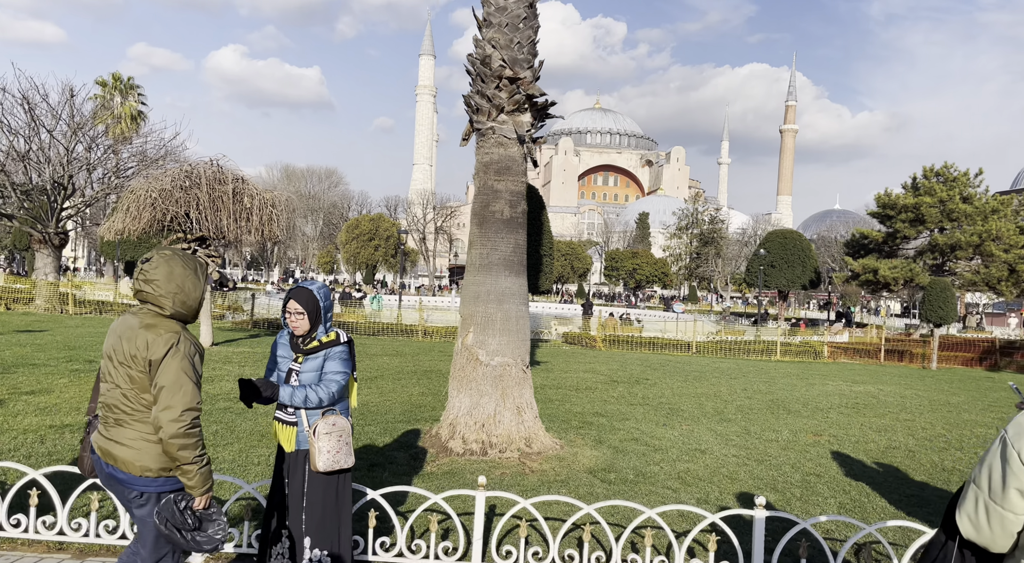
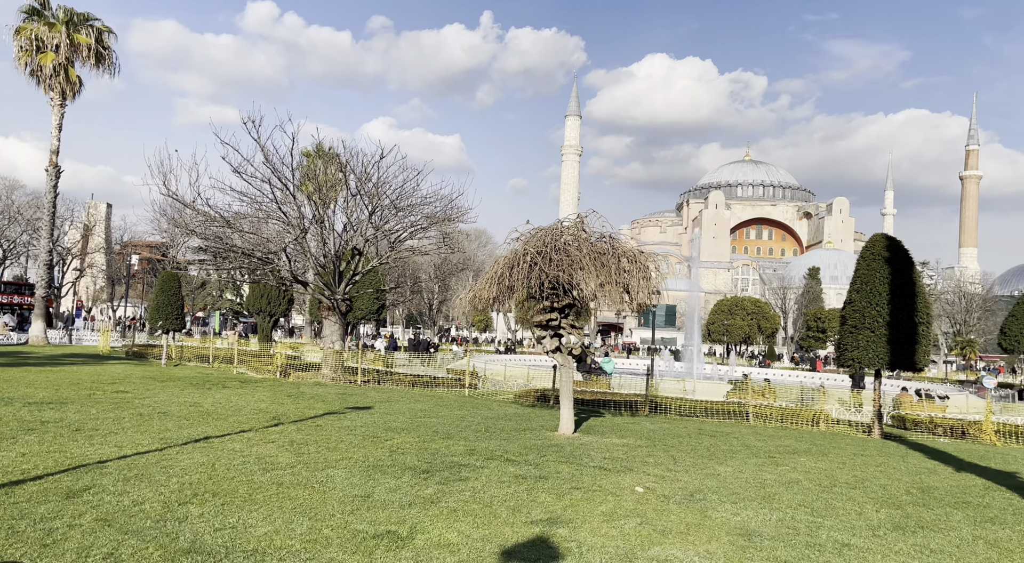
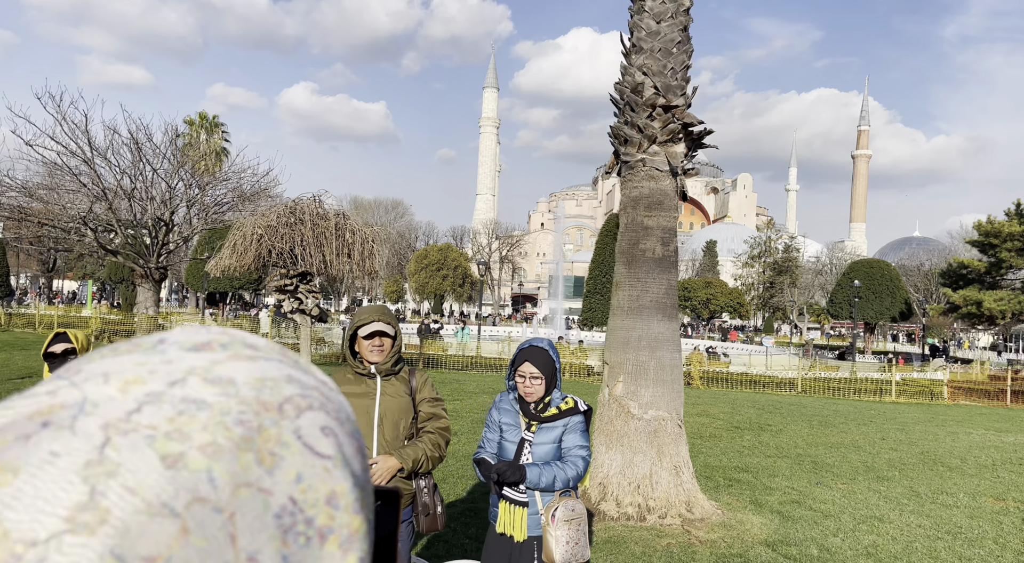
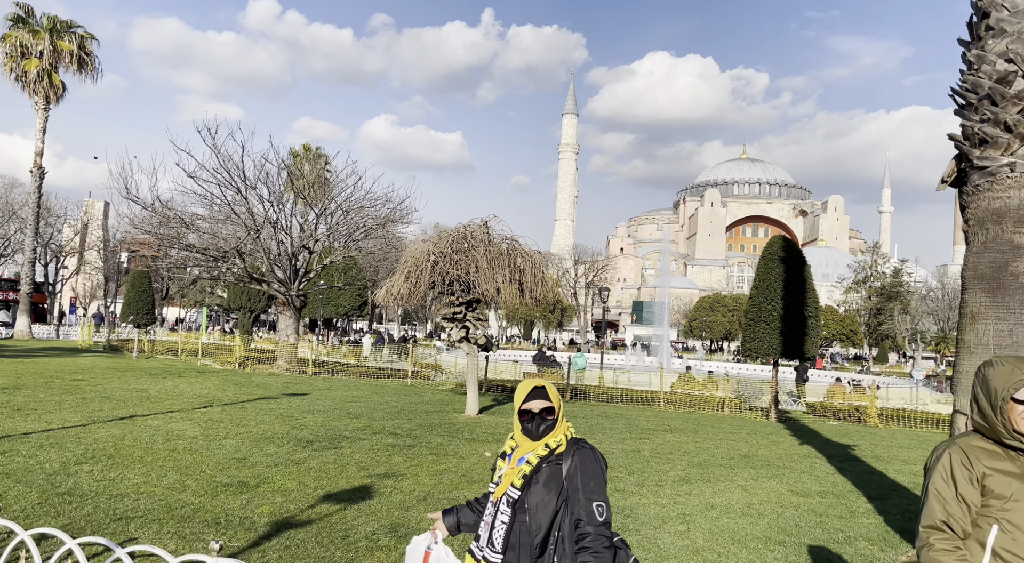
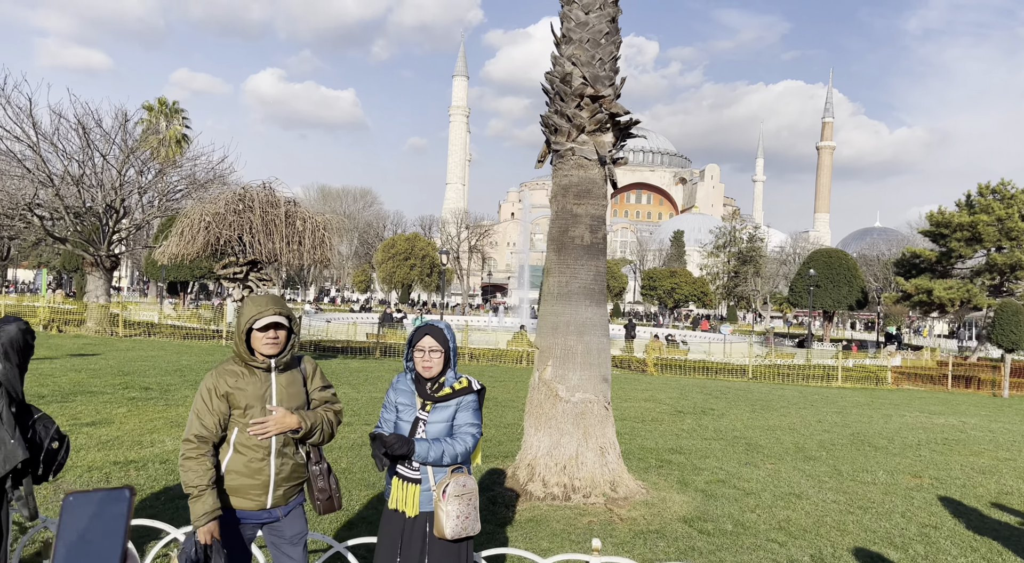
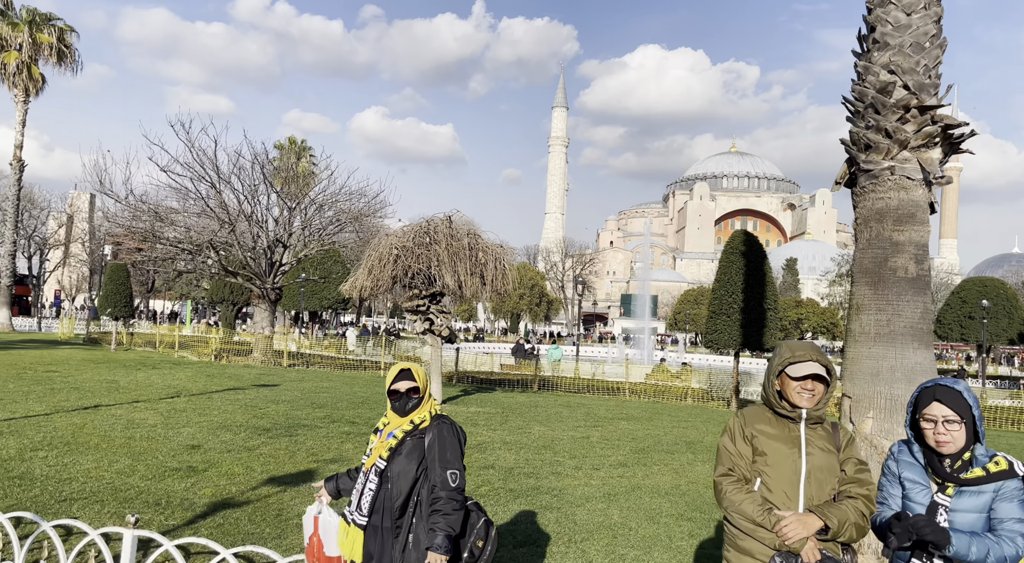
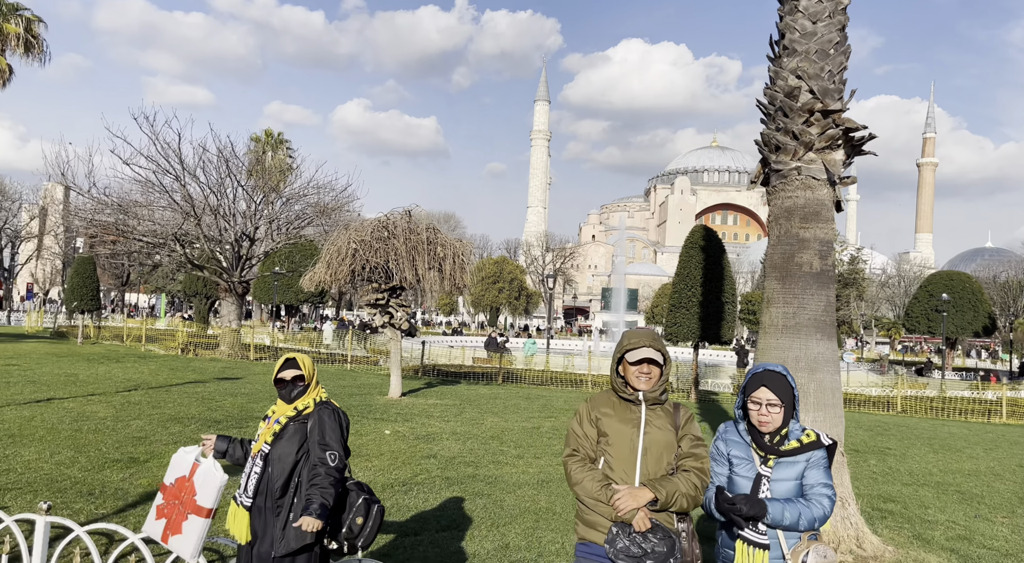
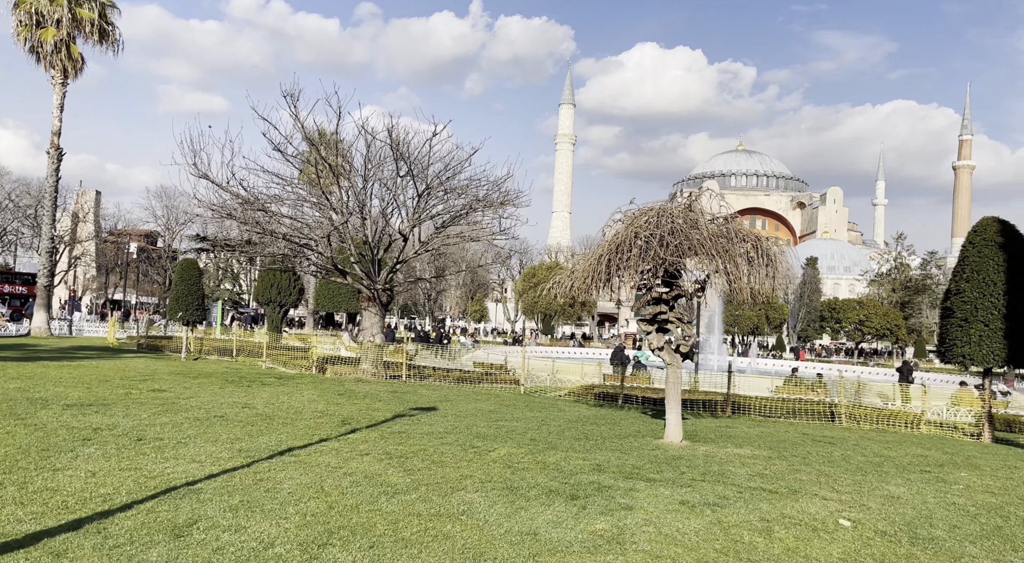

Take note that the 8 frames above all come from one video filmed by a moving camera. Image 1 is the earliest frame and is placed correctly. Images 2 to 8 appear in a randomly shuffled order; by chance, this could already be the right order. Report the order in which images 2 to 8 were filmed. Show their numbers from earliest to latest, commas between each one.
5, 3, 7, 6, 4, 2, 8
